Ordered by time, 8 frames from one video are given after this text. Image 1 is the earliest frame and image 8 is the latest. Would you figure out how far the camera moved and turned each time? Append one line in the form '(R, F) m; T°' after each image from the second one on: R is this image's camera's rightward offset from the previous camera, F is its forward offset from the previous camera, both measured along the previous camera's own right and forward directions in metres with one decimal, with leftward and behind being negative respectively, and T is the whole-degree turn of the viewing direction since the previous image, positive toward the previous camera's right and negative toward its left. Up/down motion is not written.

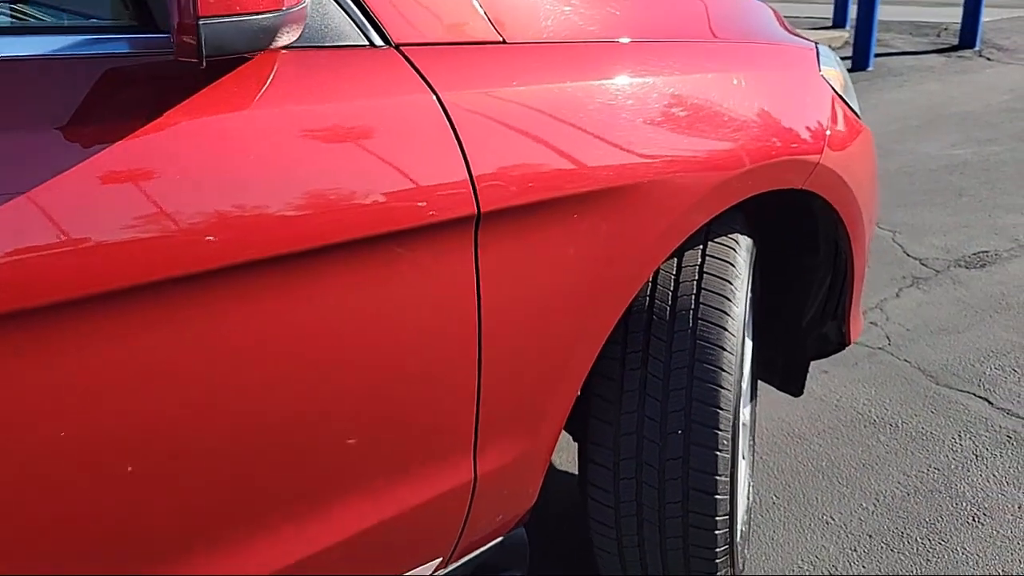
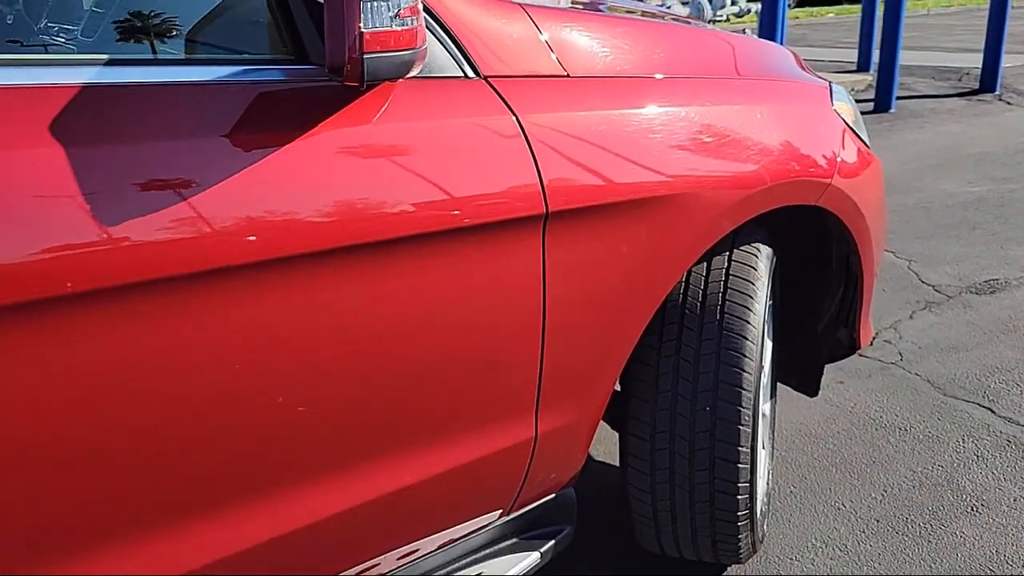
(-0.1, -0.3) m; -2°
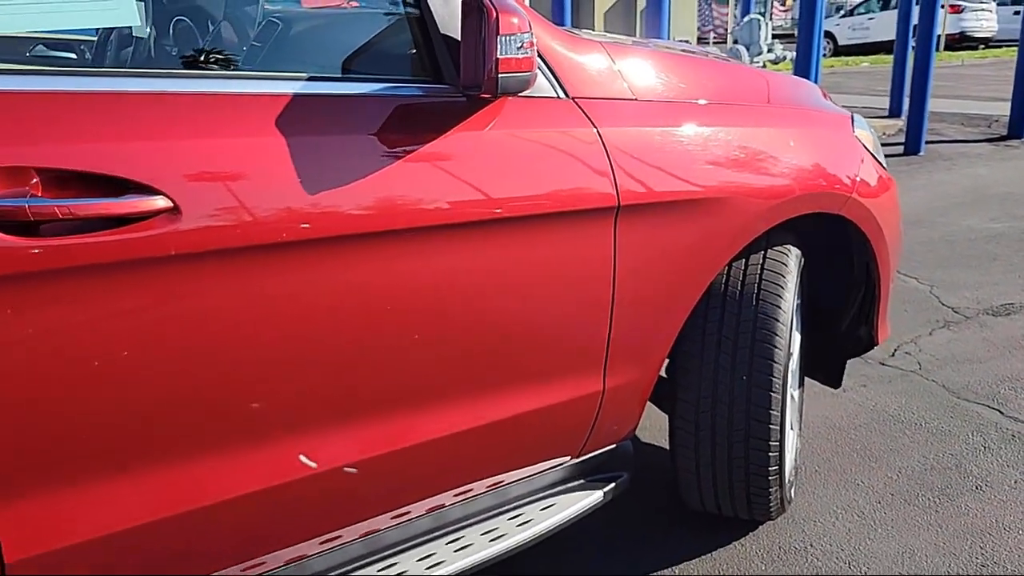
(-0.1, -0.4) m; -2°
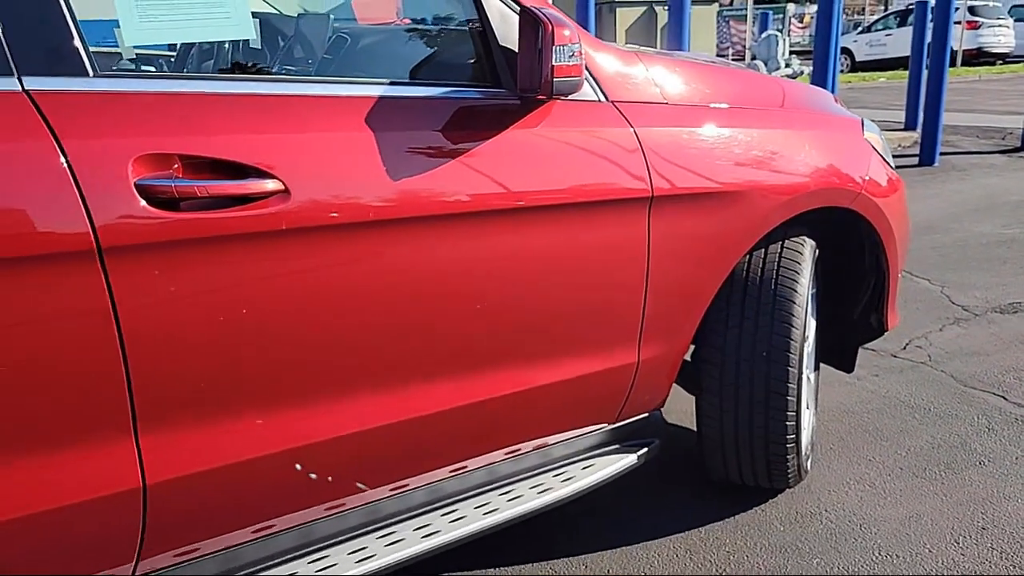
(-0.1, -0.3) m; -1°
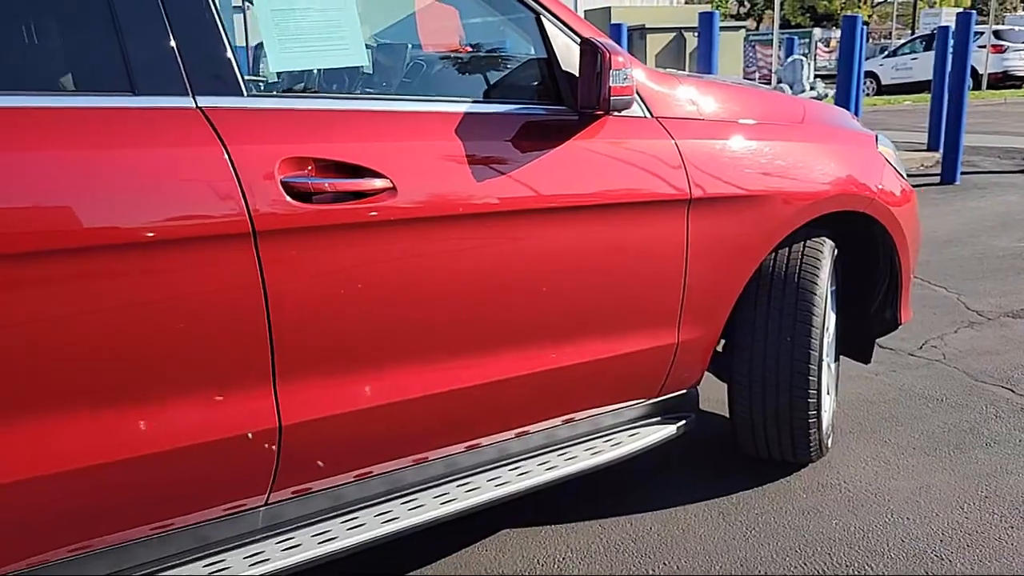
(-0.1, -0.4) m; -2°
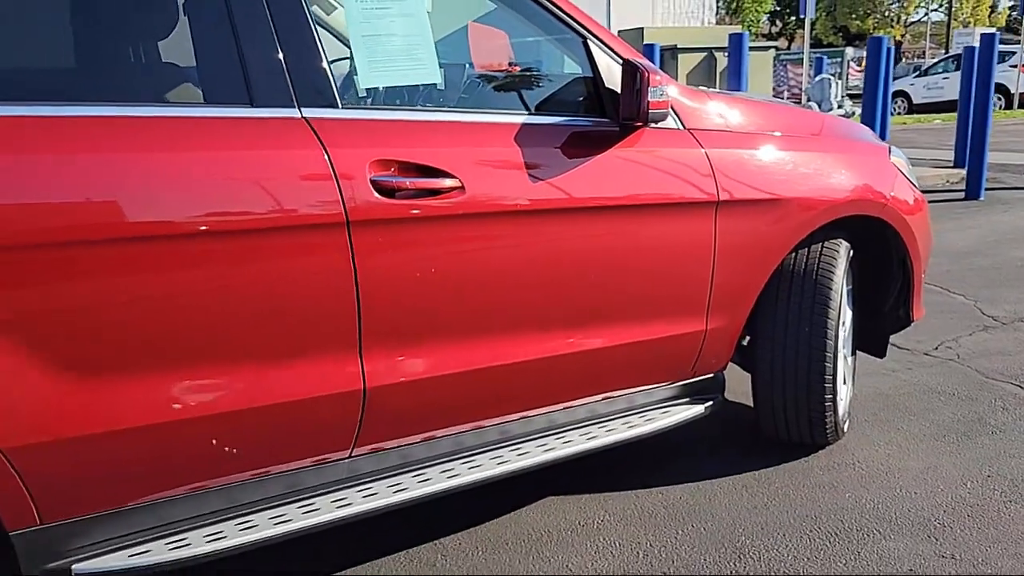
(-0.1, -0.3) m; -2°
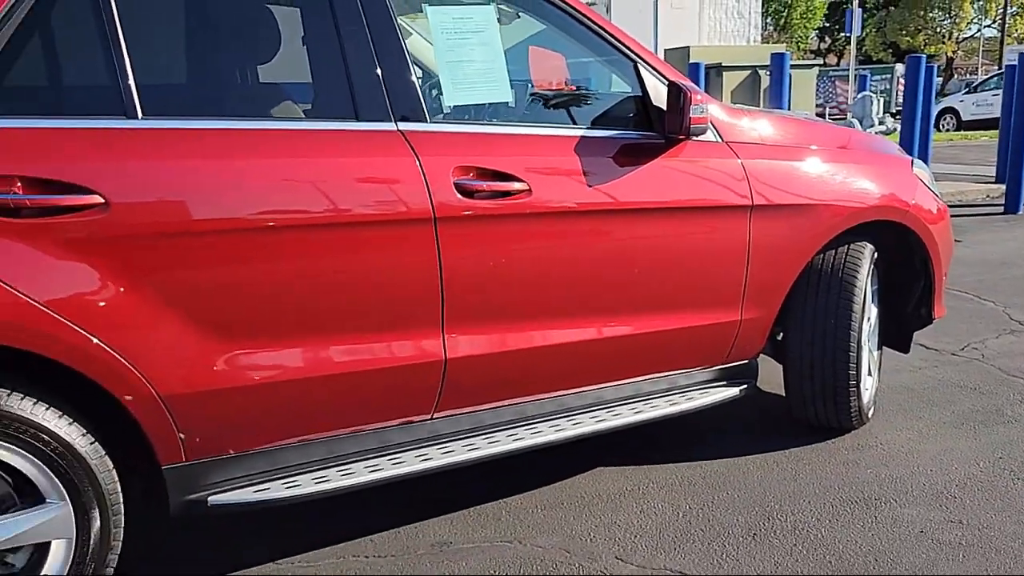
(0.0, -0.4) m; -3°
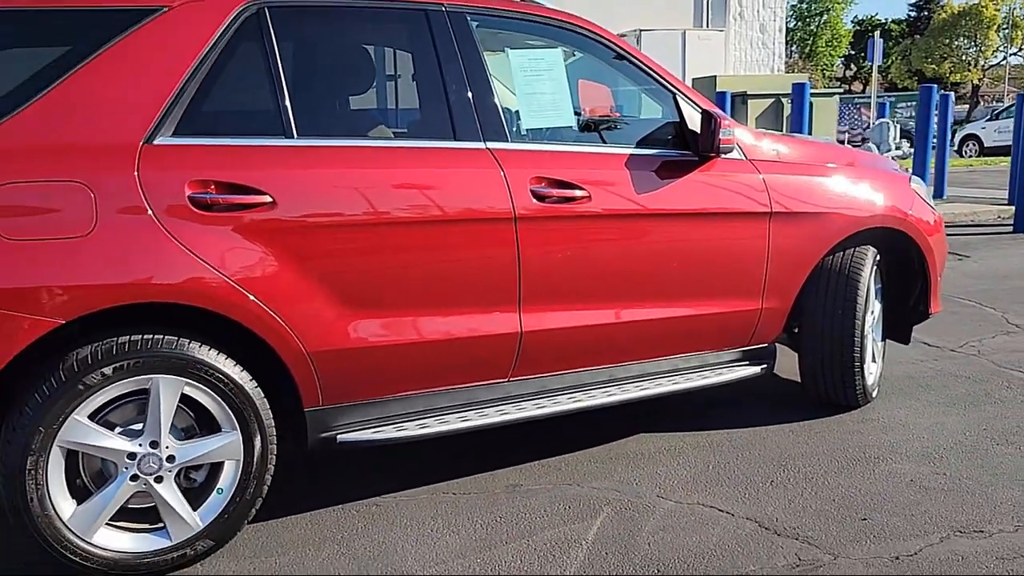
(-0.2, -0.7) m; -2°
